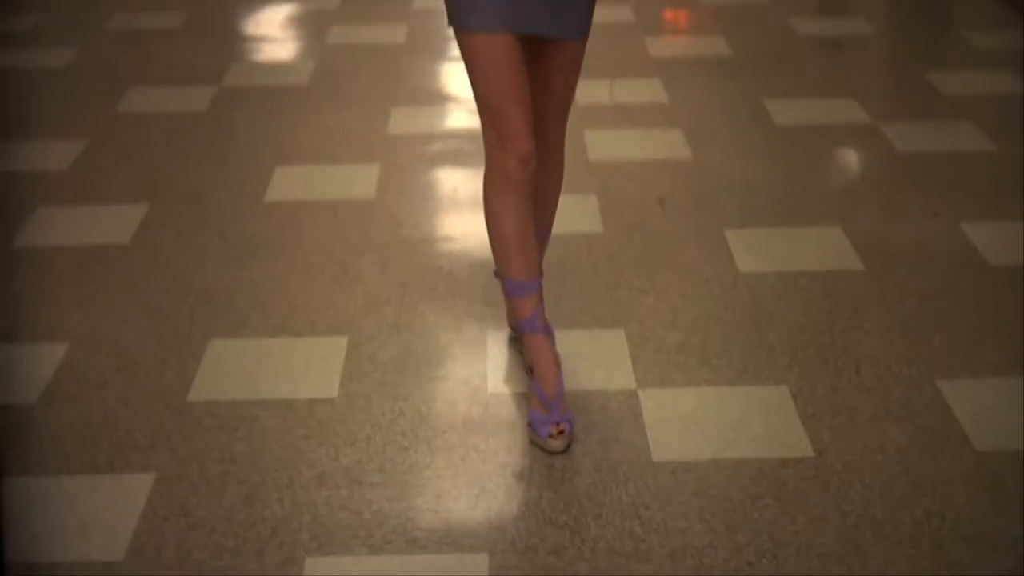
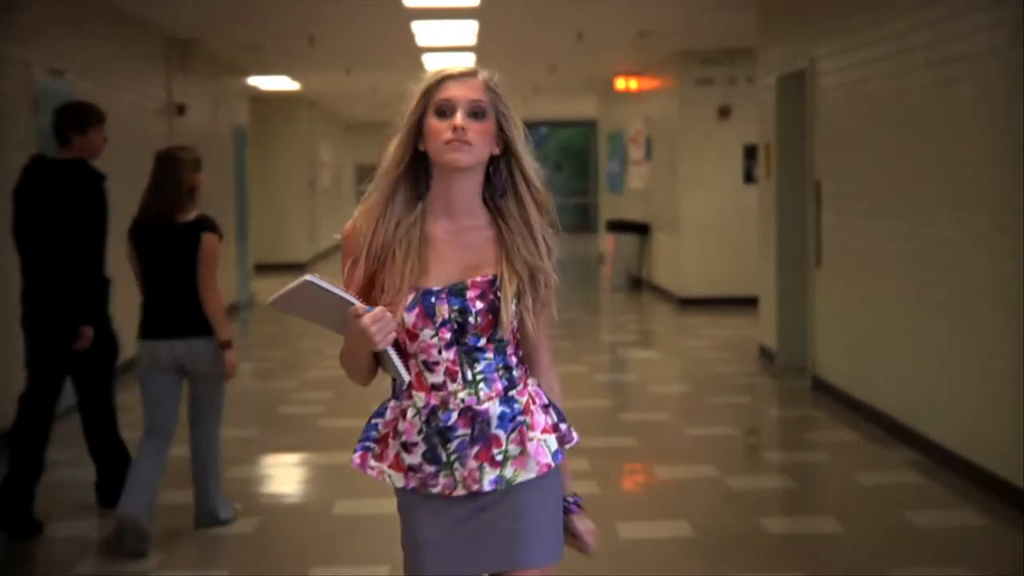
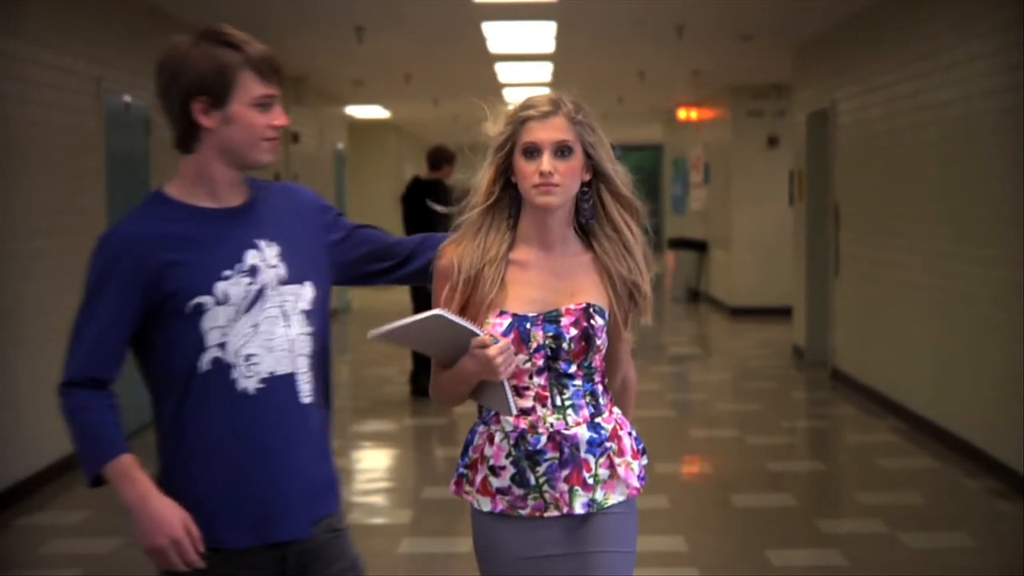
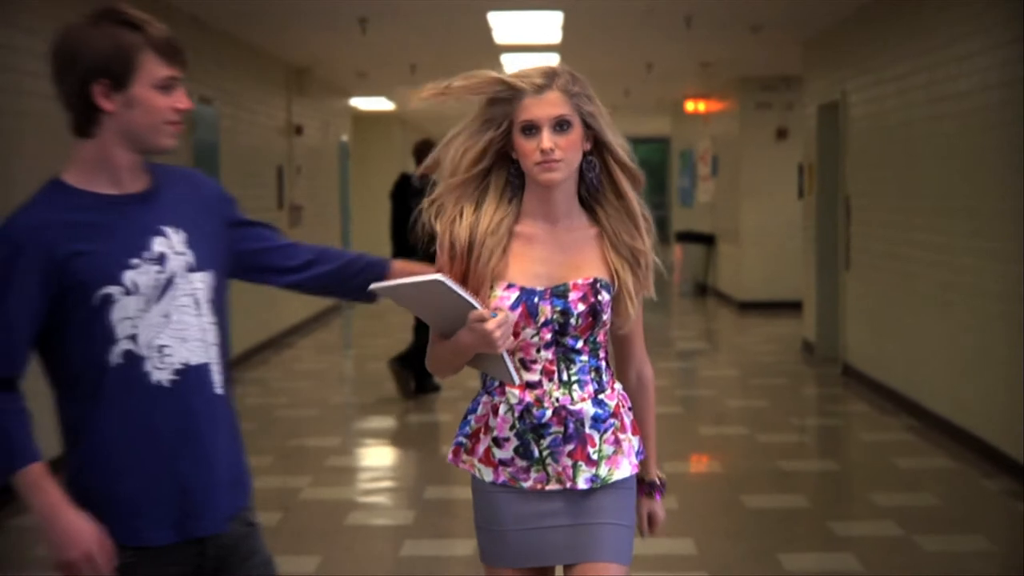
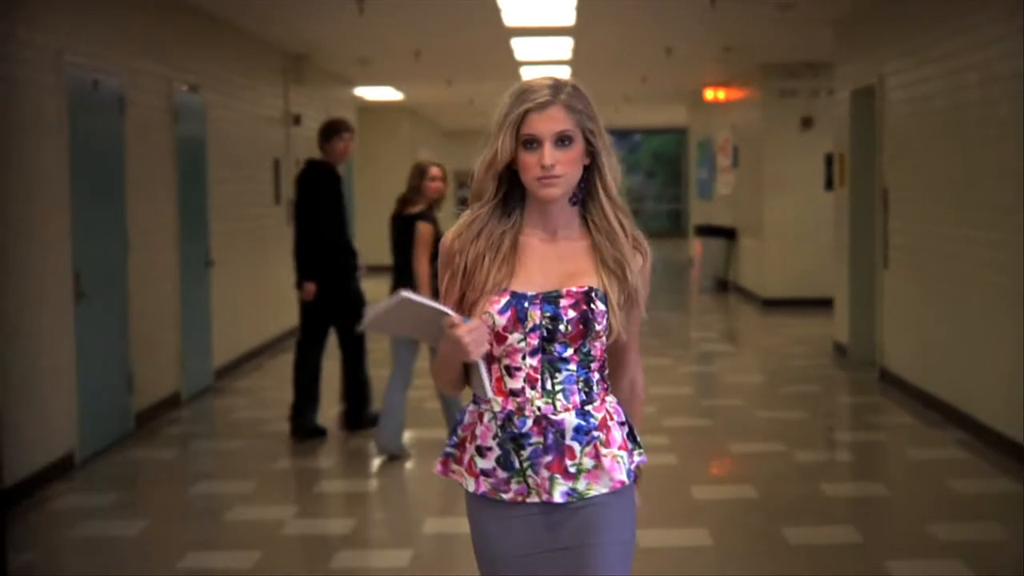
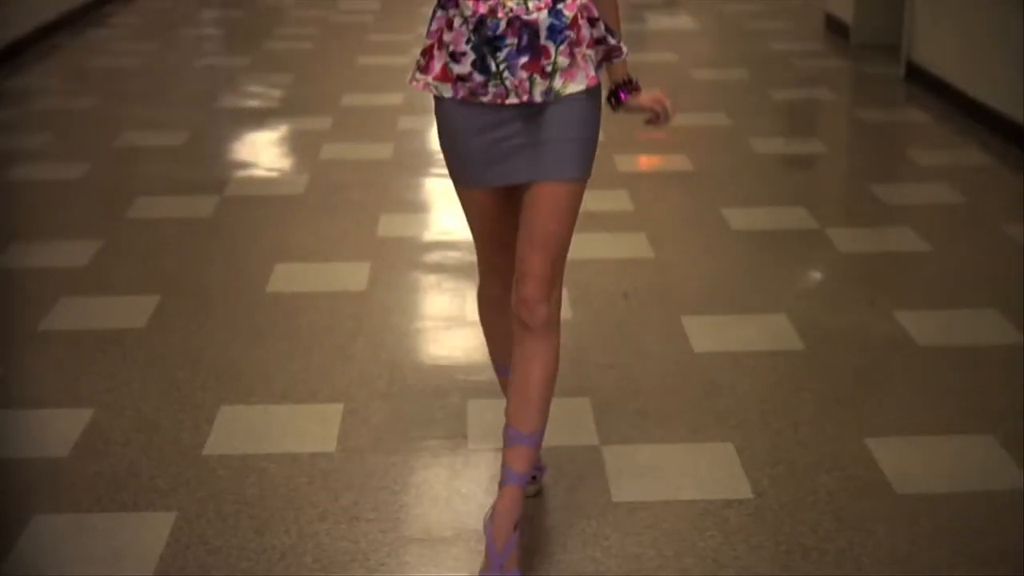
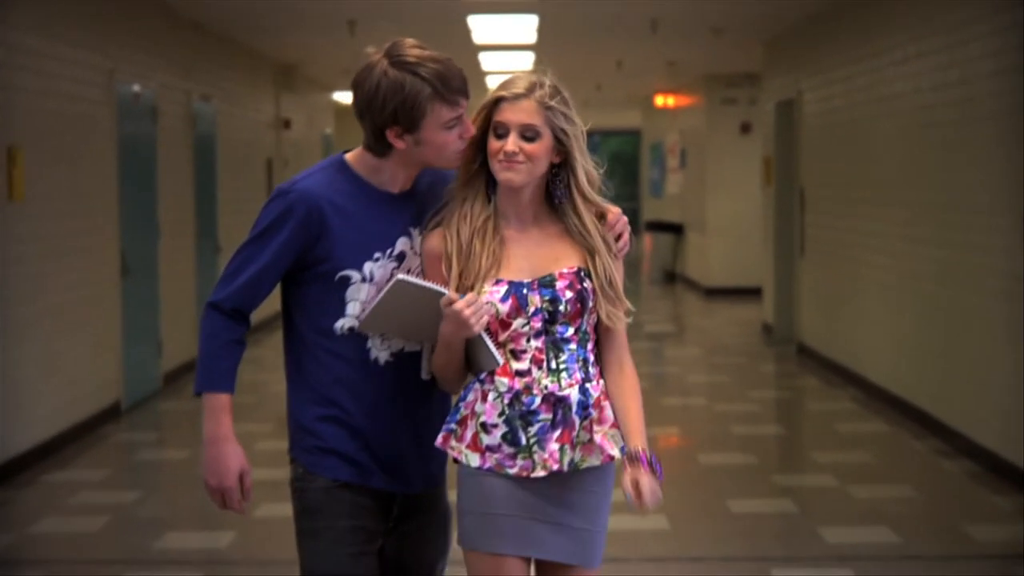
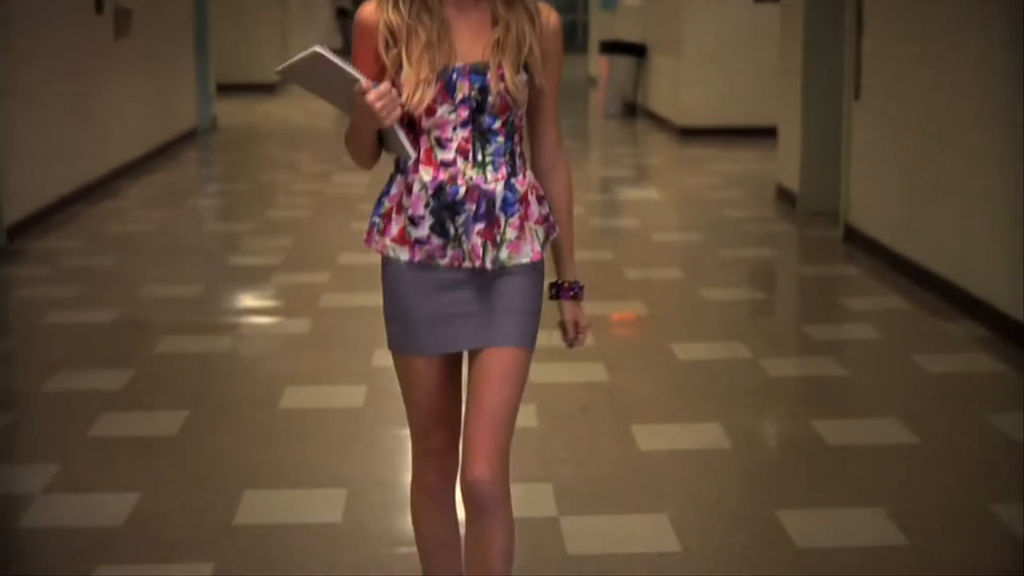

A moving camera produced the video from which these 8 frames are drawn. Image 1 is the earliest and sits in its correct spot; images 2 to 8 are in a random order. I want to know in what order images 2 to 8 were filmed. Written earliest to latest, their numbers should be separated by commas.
6, 8, 2, 5, 4, 3, 7
